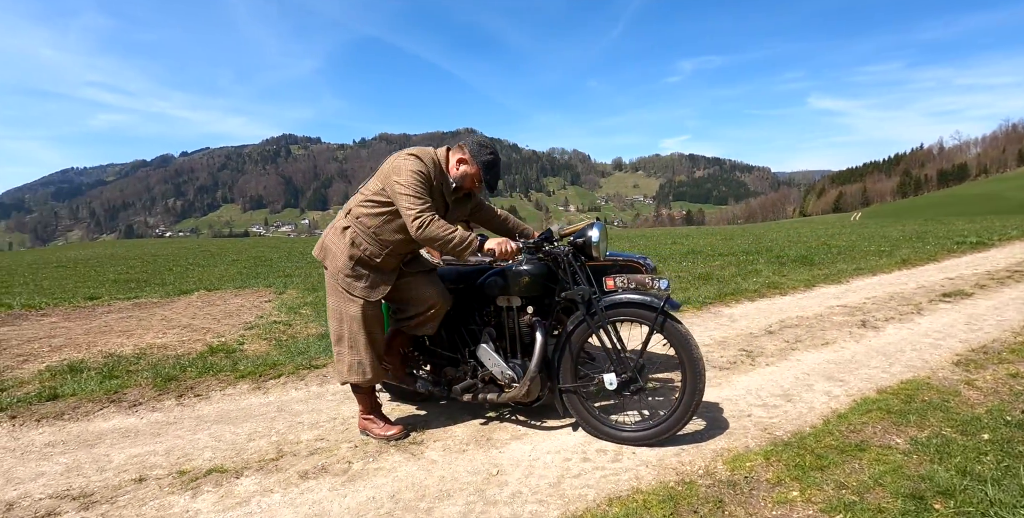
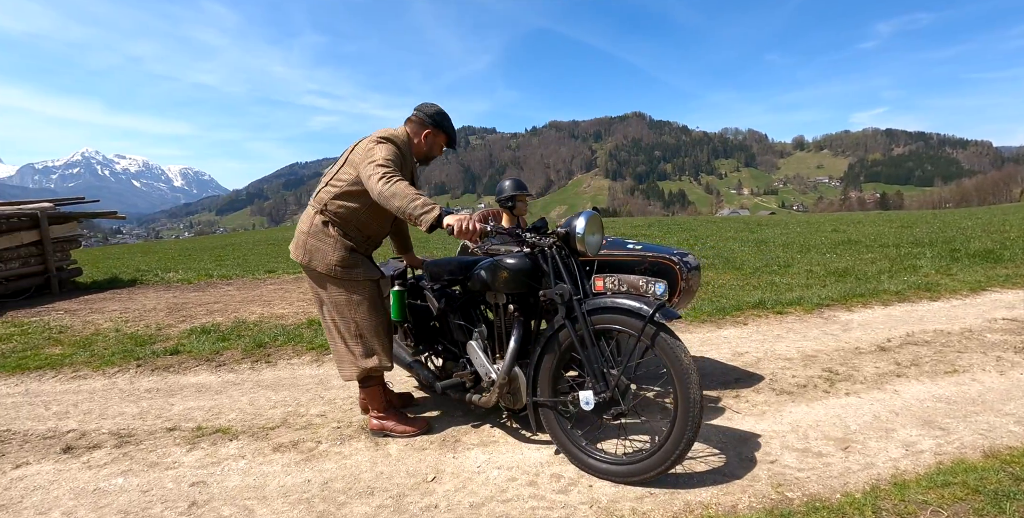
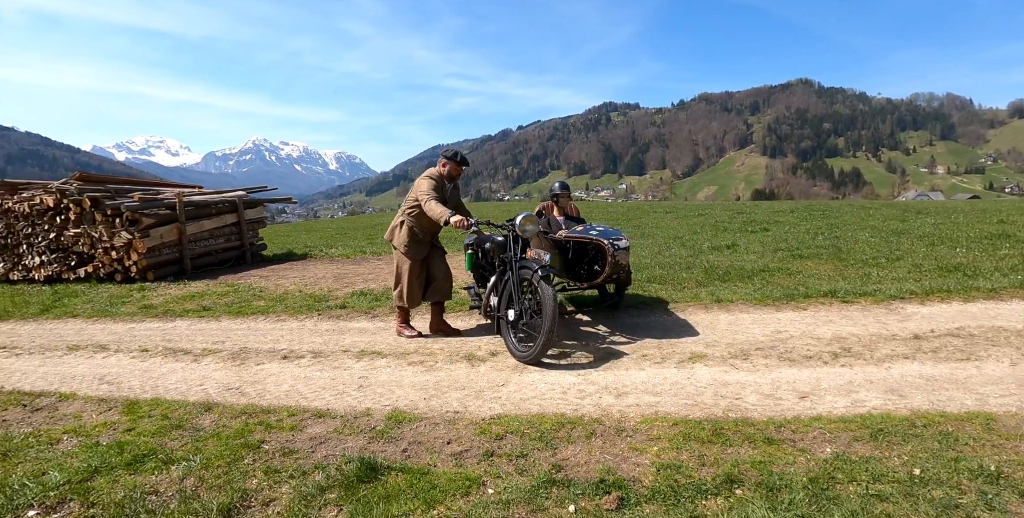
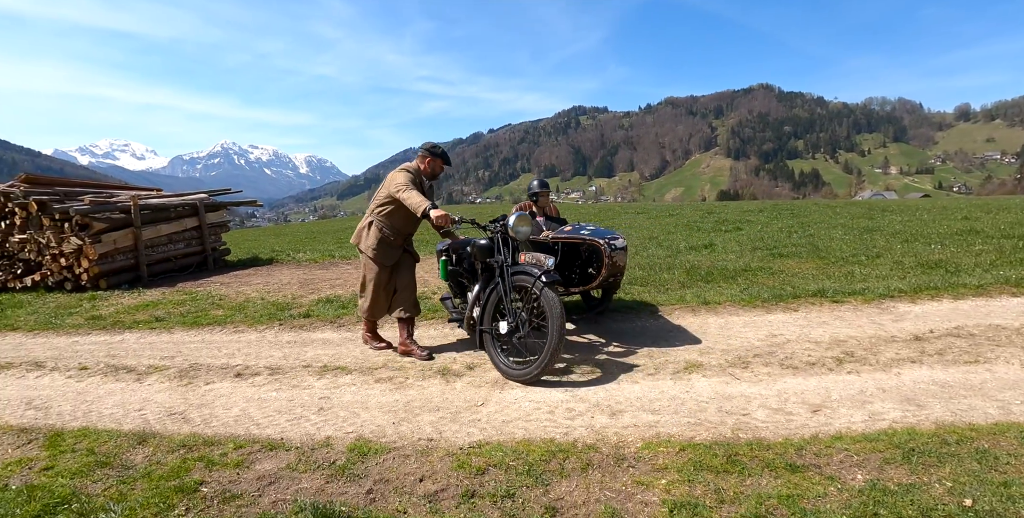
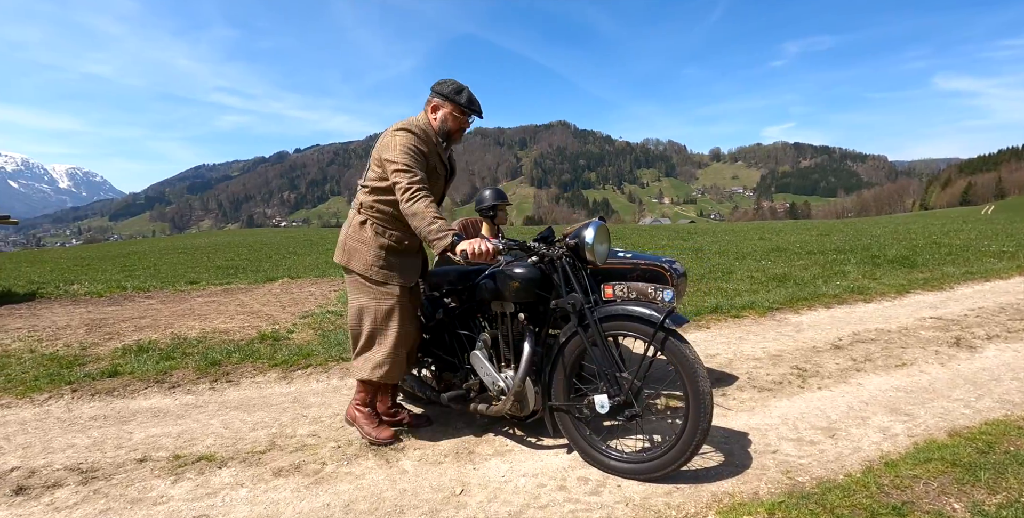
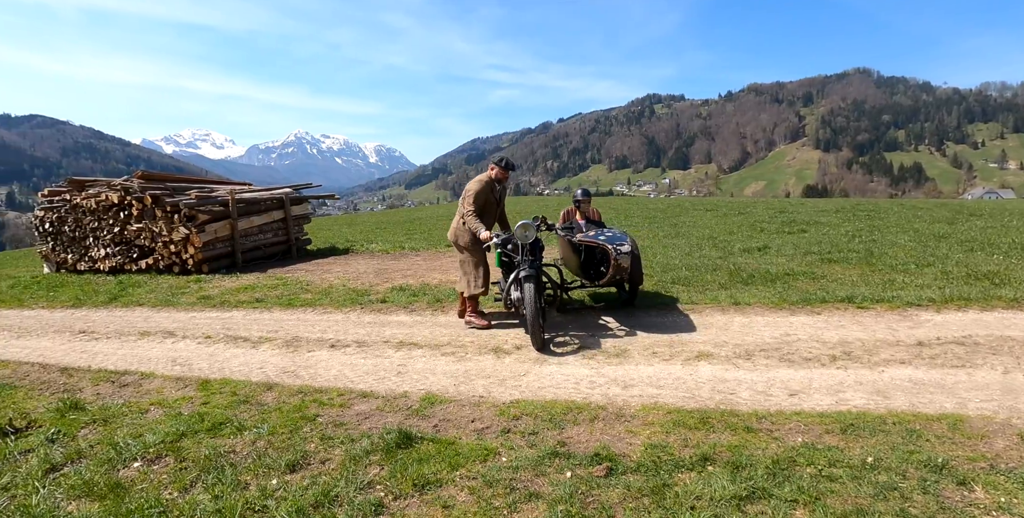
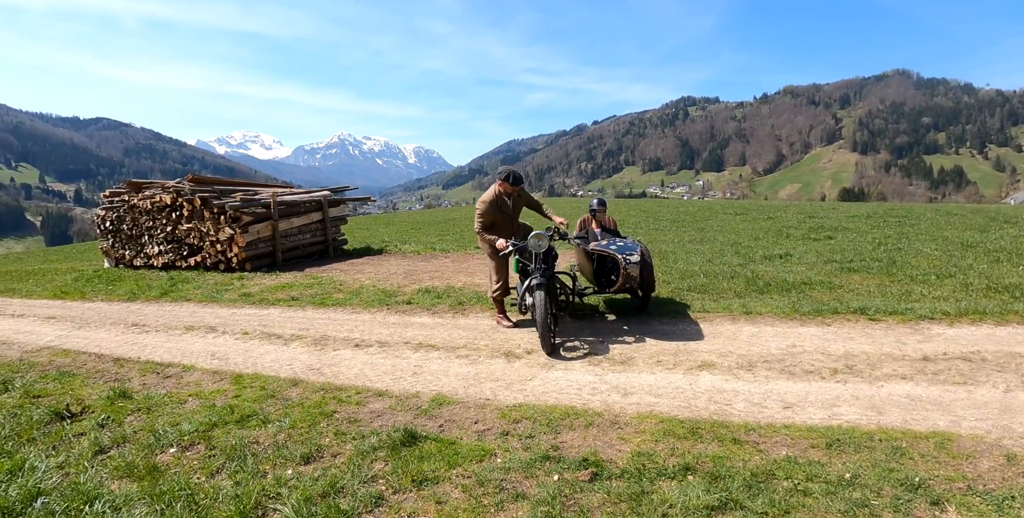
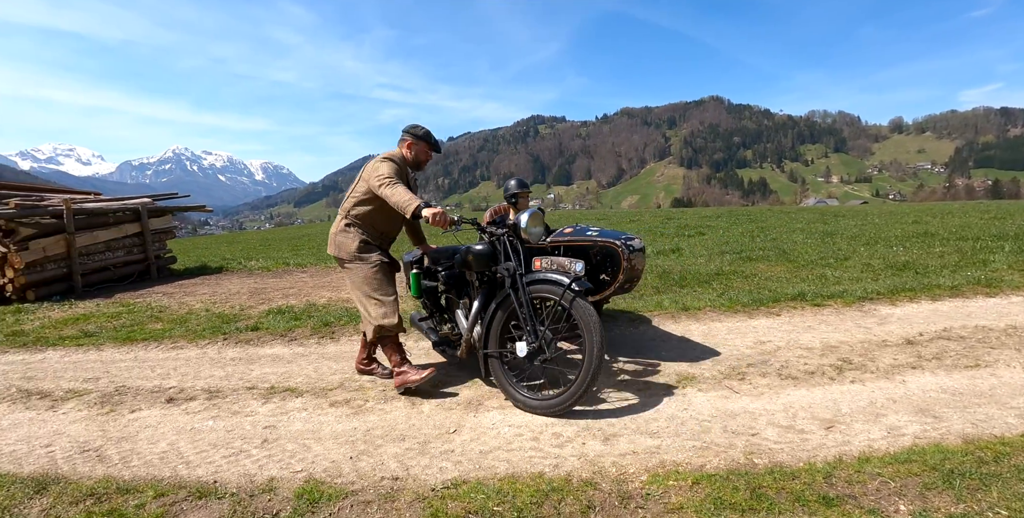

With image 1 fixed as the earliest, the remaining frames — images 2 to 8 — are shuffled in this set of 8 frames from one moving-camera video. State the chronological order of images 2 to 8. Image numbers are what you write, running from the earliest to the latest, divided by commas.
5, 2, 8, 4, 3, 6, 7
